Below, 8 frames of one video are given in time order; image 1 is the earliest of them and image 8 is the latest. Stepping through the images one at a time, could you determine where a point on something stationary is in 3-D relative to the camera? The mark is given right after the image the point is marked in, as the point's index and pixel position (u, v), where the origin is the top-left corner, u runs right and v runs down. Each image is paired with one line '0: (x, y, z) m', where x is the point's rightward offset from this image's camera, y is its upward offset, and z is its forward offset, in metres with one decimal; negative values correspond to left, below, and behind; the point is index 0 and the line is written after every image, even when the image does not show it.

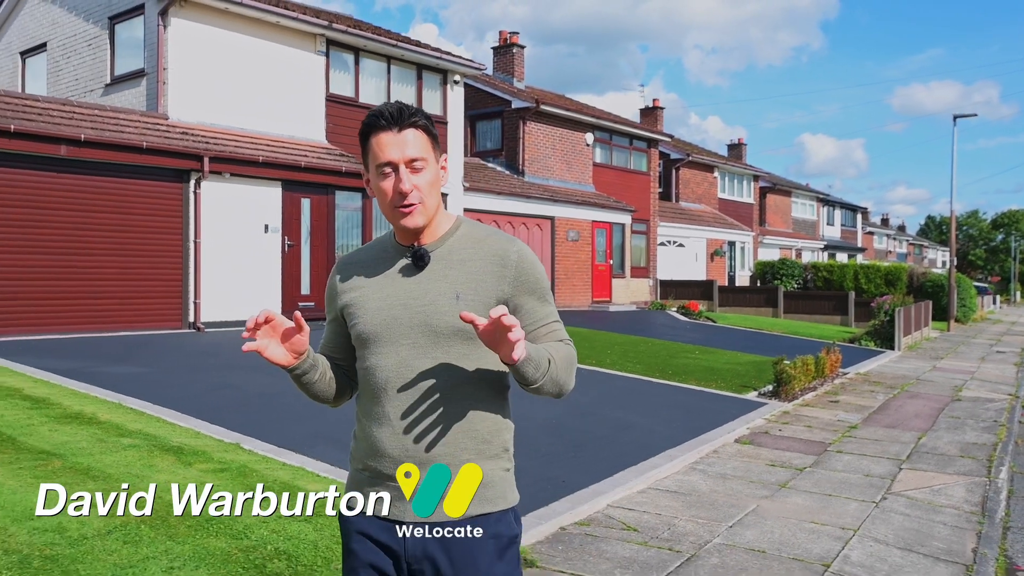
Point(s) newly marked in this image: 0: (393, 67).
0: (-2.4, +4.5, +18.0) m
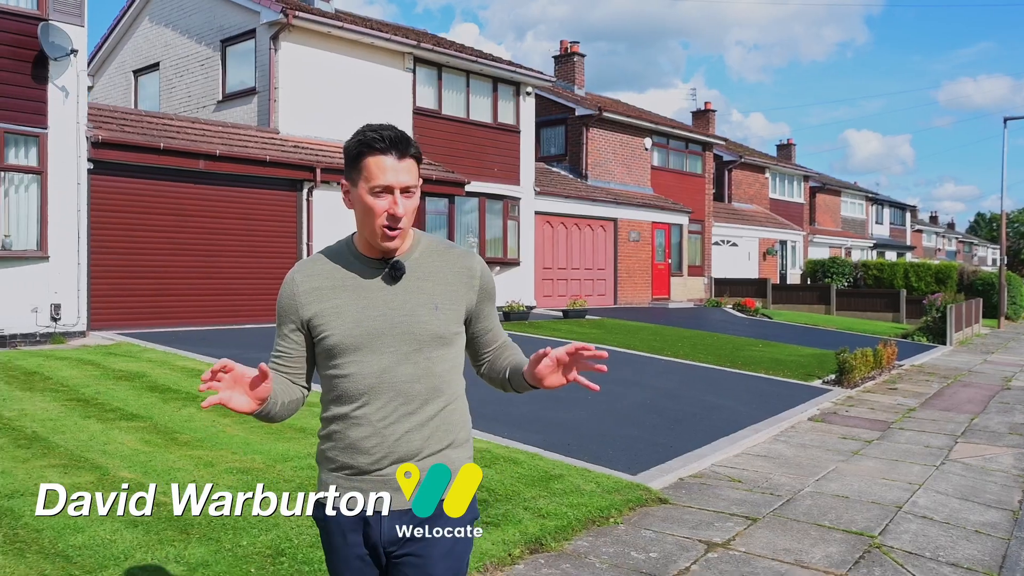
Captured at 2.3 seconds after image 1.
0: (-0.9, +4.5, +19.4) m
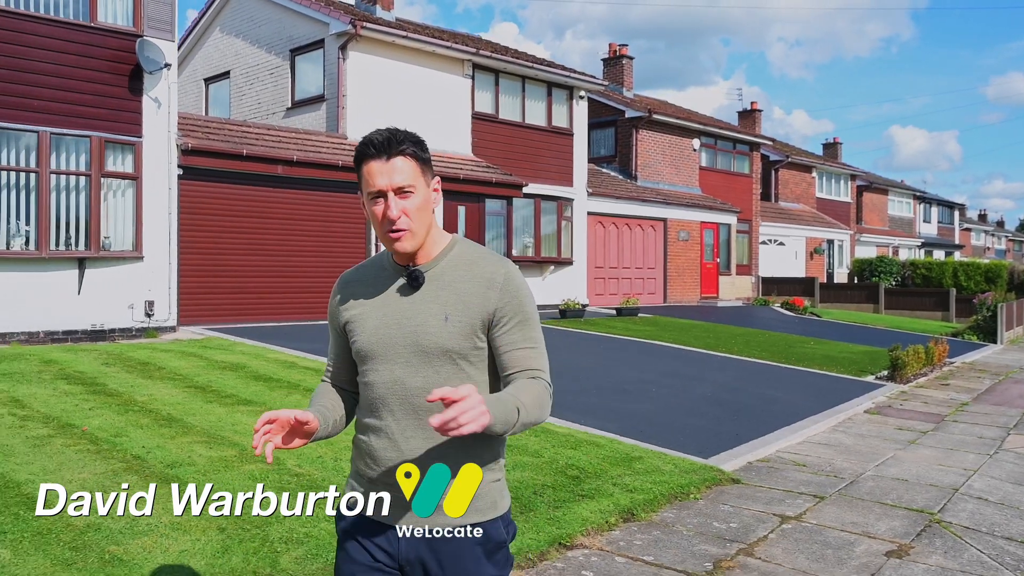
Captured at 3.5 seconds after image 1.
0: (+0.3, +4.6, +20.1) m
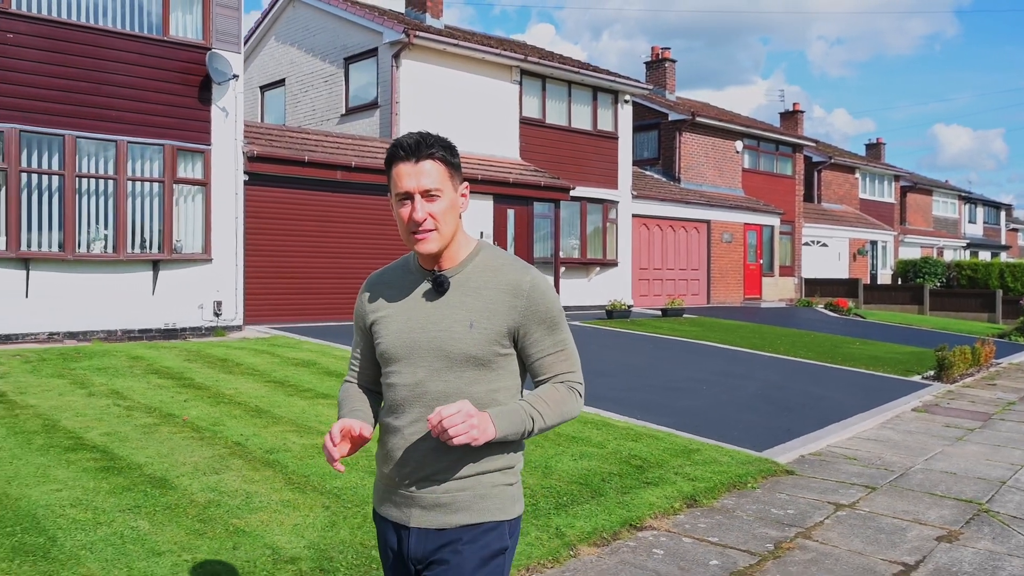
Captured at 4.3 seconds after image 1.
0: (+1.4, +4.5, +20.5) m
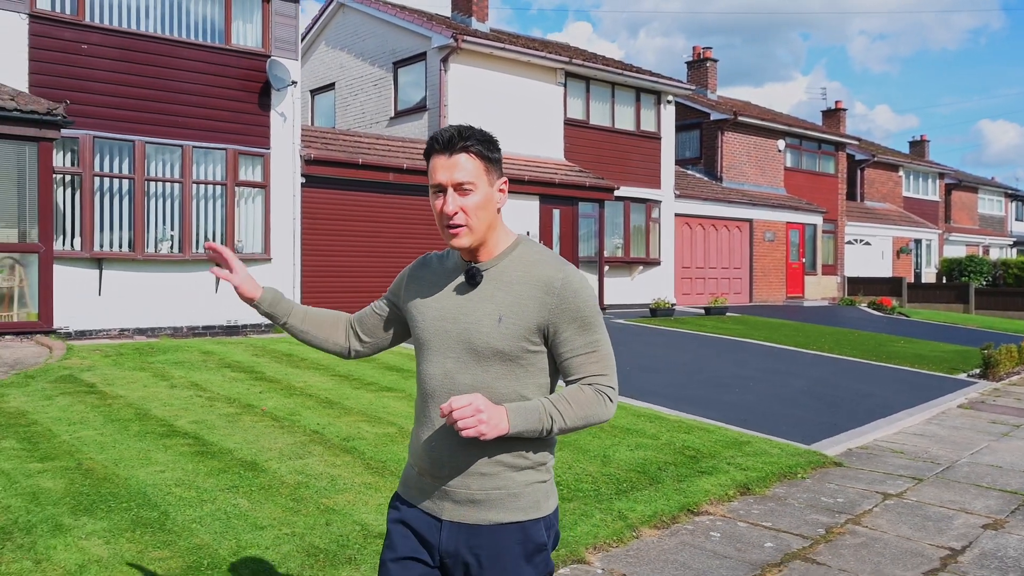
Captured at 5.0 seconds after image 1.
0: (+2.4, +4.6, +20.7) m
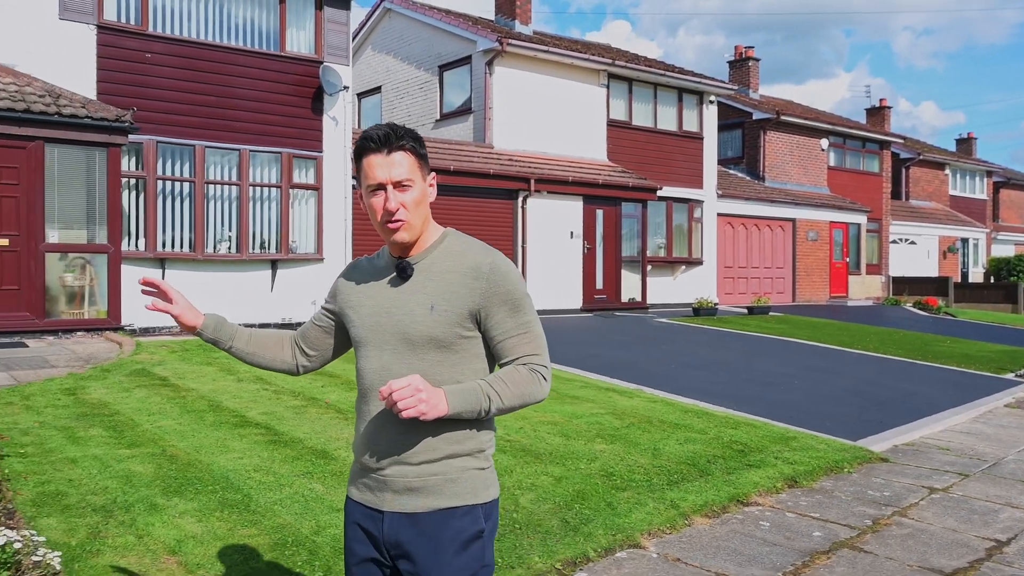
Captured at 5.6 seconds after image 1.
0: (+3.5, +4.6, +20.9) m
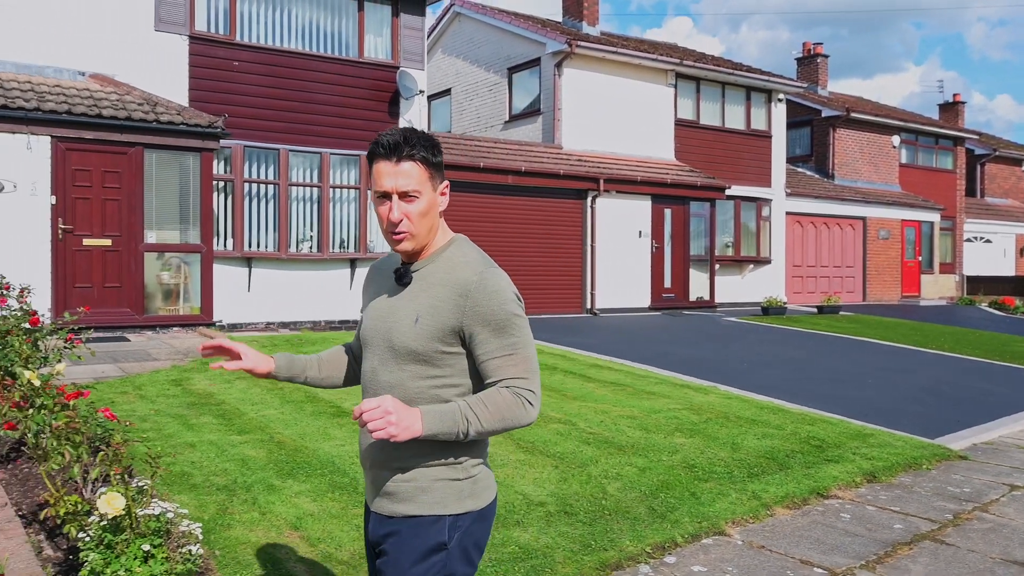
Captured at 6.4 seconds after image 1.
0: (+5.1, +4.6, +20.9) m
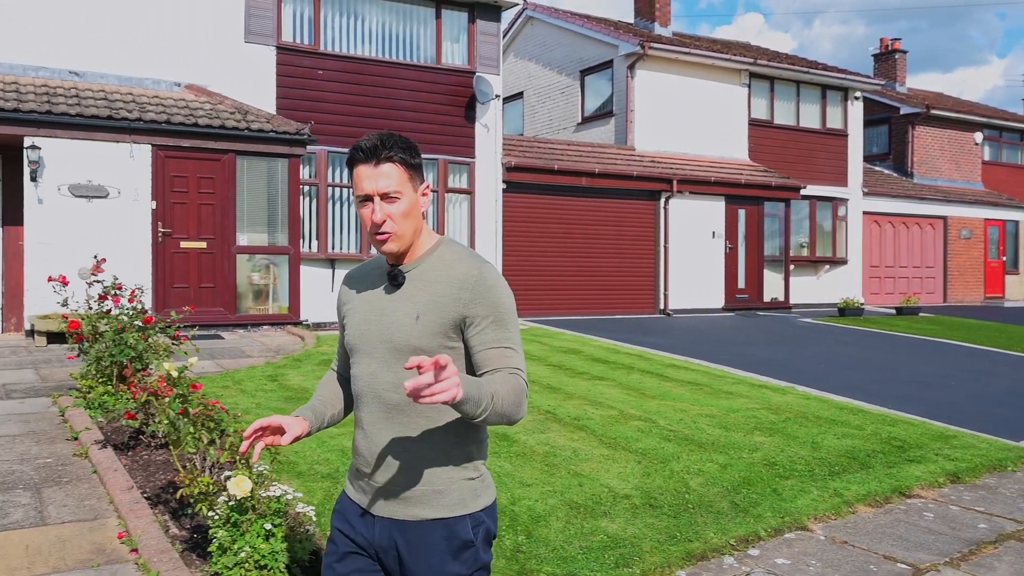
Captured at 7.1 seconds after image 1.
0: (+6.8, +4.6, +20.7) m
